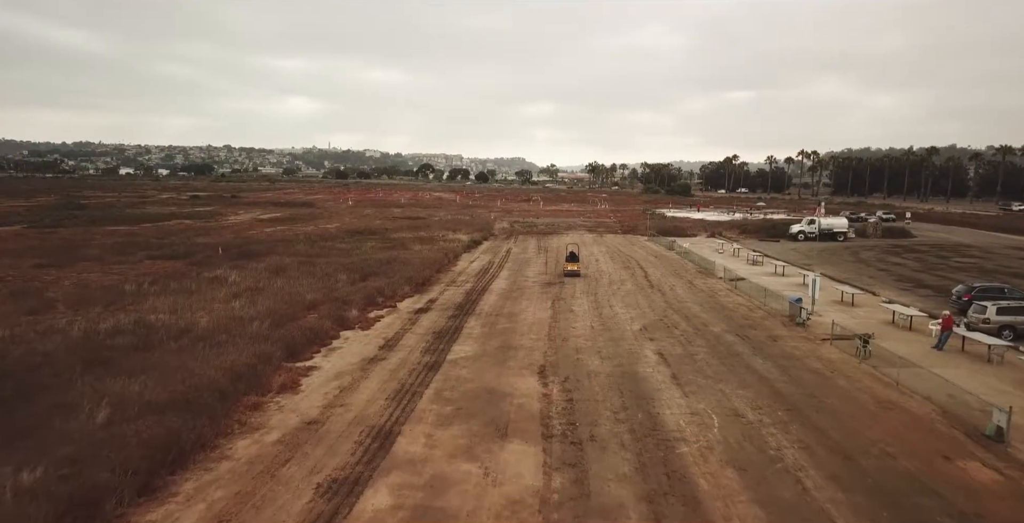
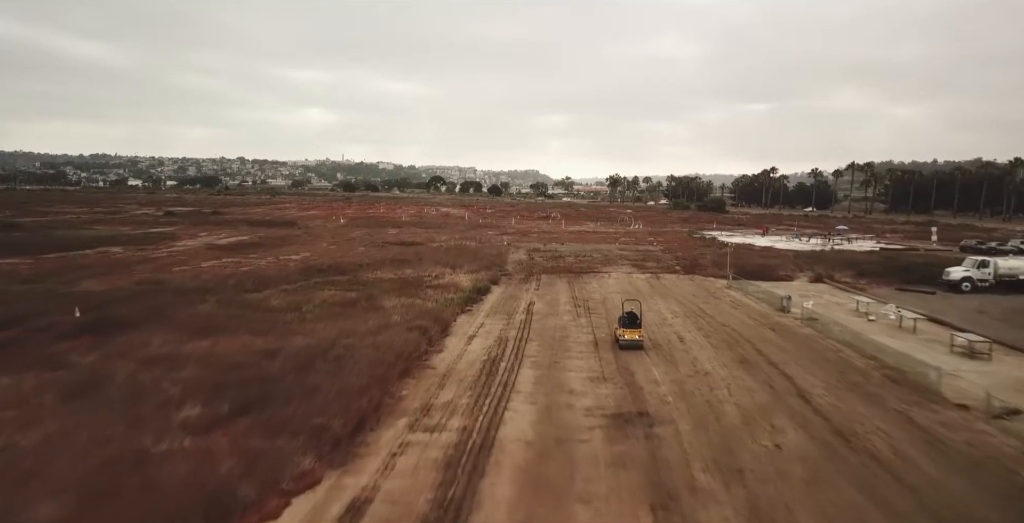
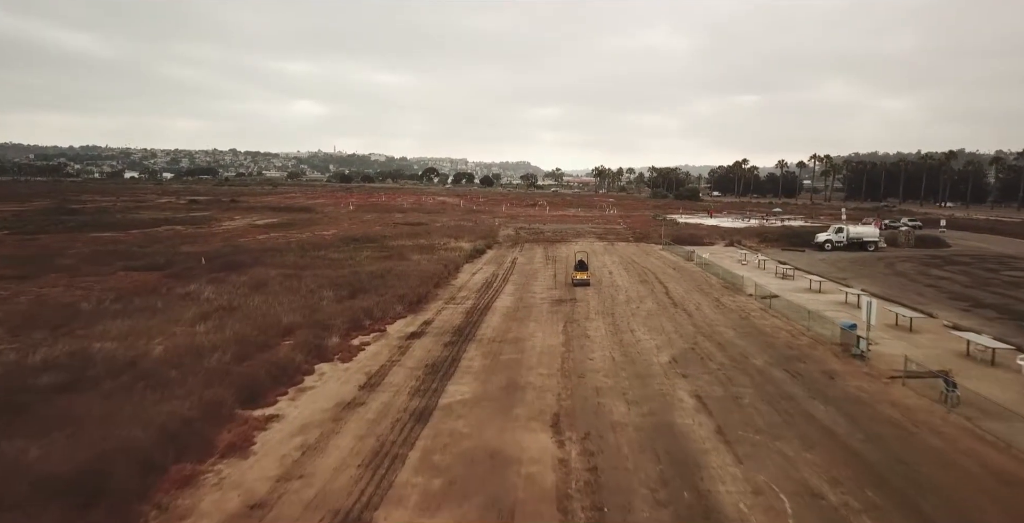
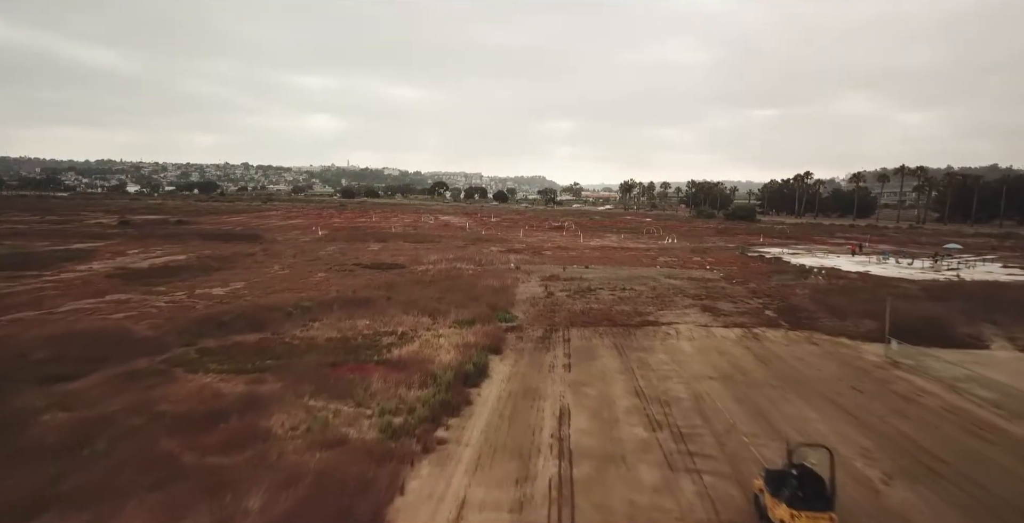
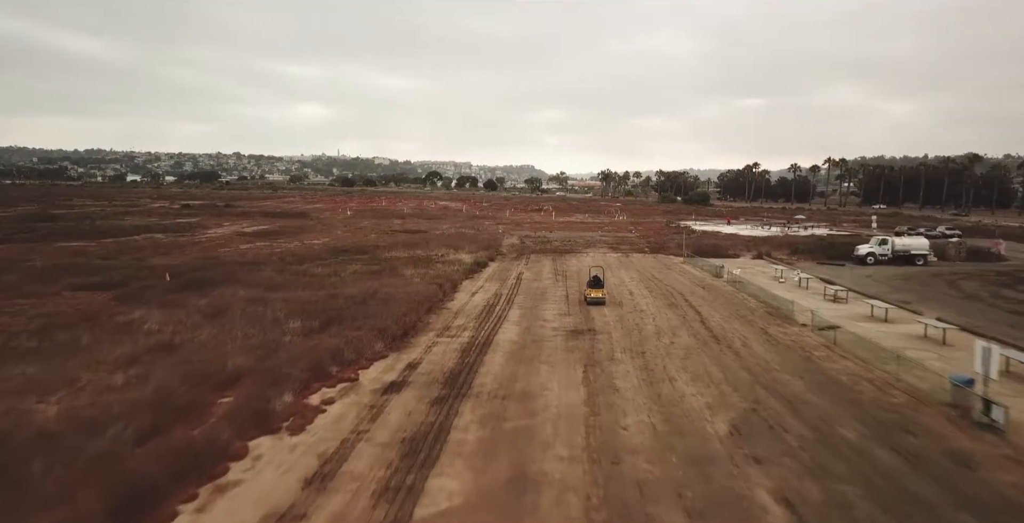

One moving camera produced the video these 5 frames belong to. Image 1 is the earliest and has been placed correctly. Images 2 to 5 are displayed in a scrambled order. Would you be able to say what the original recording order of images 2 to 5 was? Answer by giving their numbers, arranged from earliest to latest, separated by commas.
3, 5, 2, 4
